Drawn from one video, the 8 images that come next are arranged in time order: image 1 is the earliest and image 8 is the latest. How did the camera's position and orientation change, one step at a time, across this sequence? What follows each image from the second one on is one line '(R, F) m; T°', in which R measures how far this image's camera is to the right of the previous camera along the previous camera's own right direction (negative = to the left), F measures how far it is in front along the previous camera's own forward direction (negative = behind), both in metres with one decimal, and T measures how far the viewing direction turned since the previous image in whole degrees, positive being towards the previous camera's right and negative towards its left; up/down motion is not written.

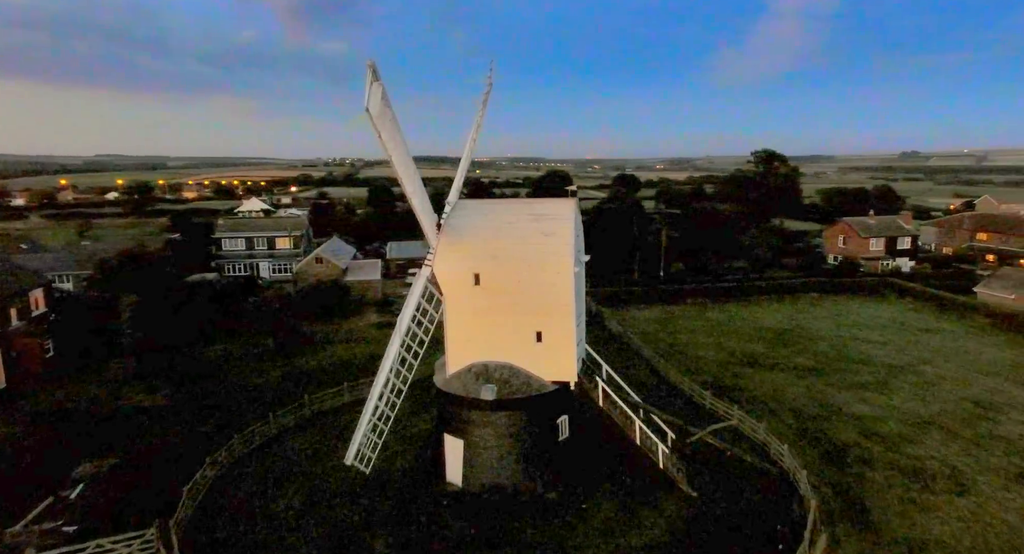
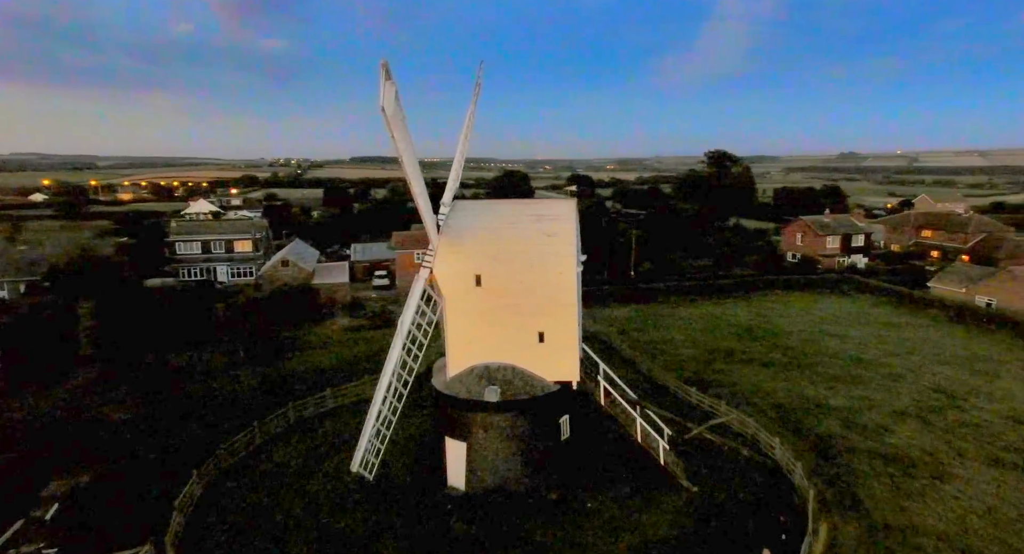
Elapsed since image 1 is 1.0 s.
(-0.8, +0.1) m; +4°
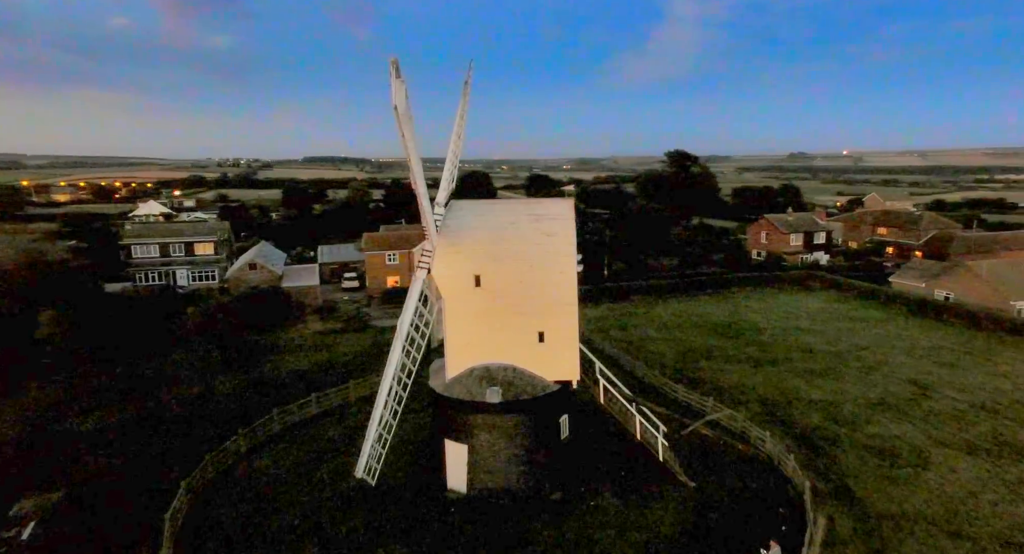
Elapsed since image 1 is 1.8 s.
(-0.7, +0.1) m; +3°
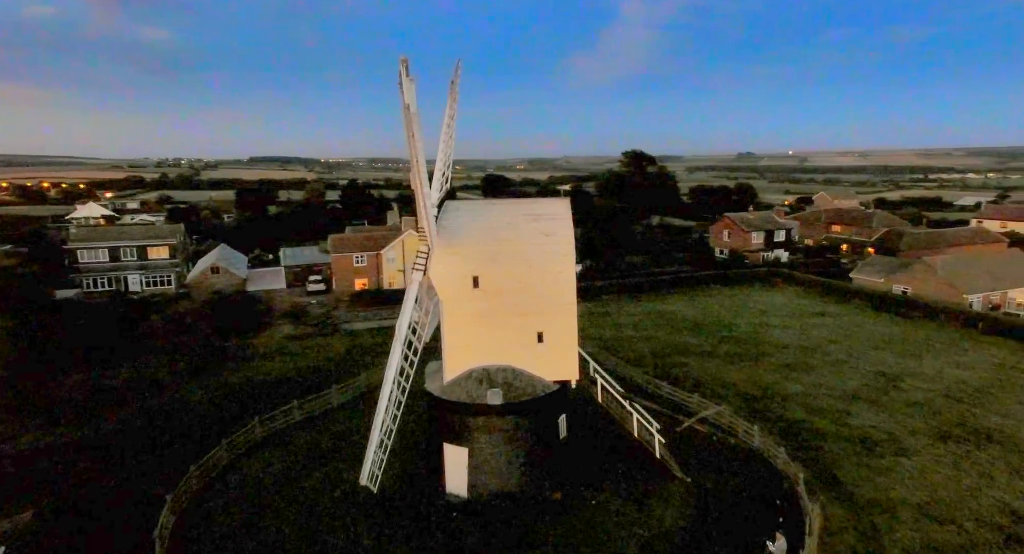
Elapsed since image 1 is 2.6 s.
(-0.7, +0.1) m; +4°
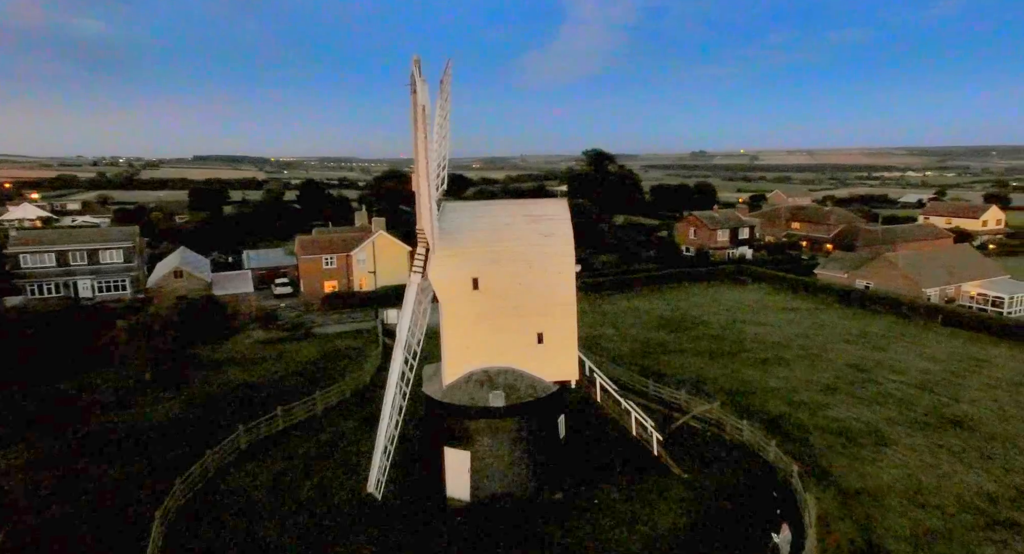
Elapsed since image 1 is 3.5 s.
(-0.7, +0.1) m; +4°
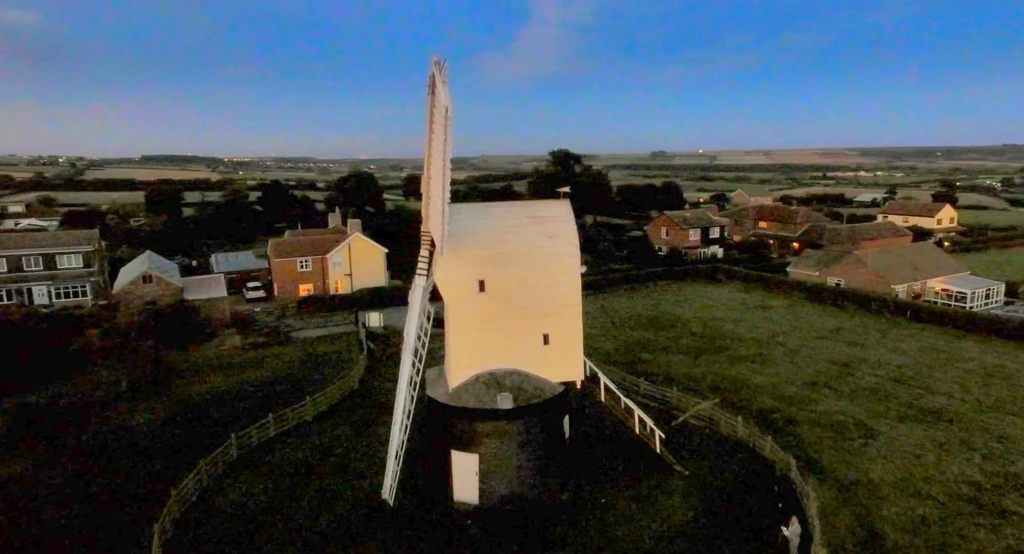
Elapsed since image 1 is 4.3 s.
(-0.7, 0.0) m; +3°
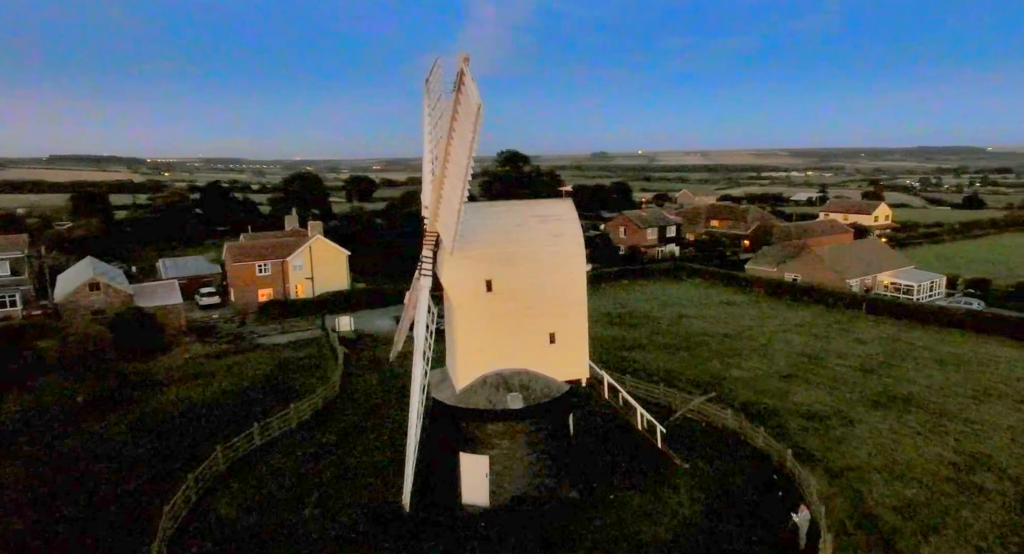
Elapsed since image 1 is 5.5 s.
(-1.1, +0.1) m; +5°
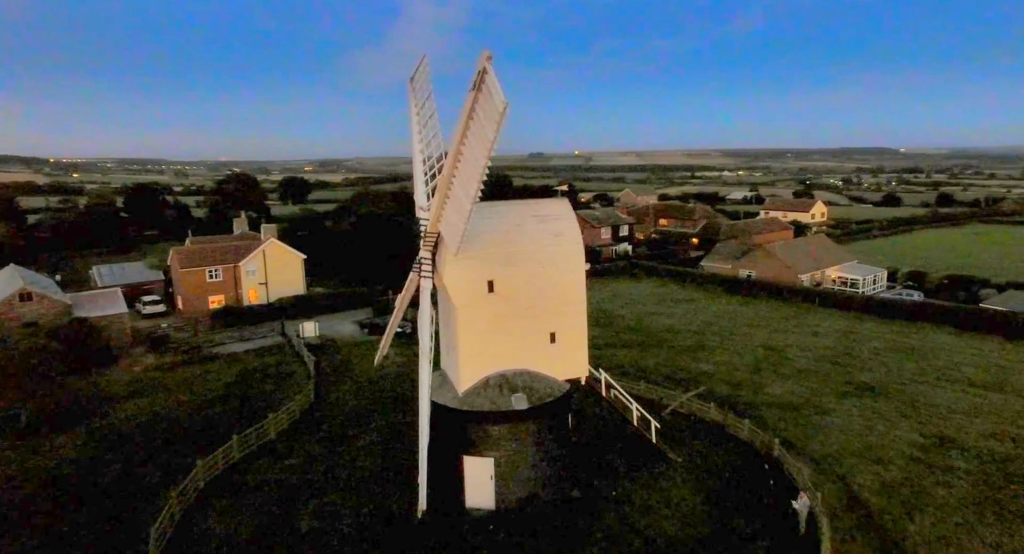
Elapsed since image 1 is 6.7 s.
(-1.1, +0.1) m; +5°
